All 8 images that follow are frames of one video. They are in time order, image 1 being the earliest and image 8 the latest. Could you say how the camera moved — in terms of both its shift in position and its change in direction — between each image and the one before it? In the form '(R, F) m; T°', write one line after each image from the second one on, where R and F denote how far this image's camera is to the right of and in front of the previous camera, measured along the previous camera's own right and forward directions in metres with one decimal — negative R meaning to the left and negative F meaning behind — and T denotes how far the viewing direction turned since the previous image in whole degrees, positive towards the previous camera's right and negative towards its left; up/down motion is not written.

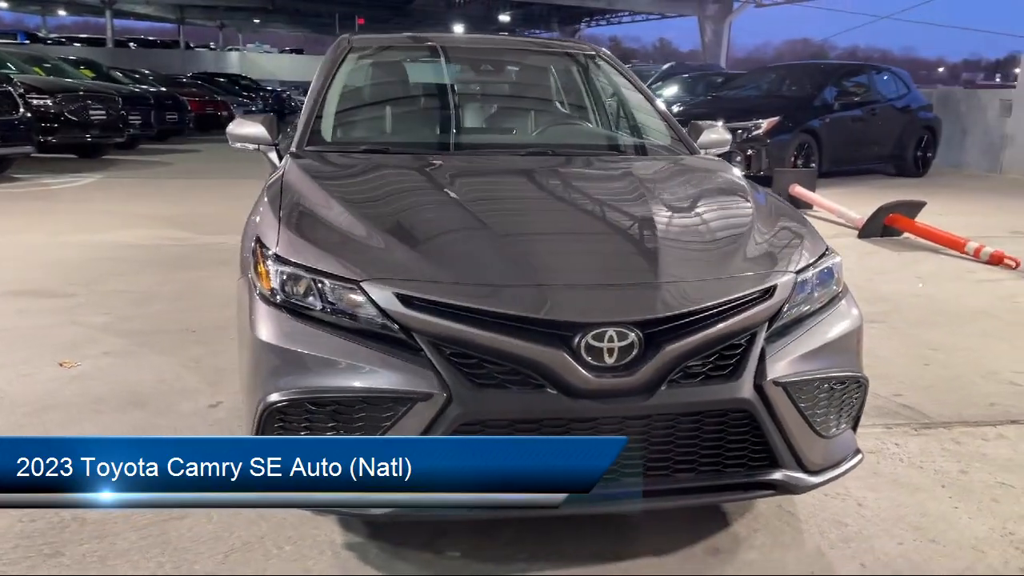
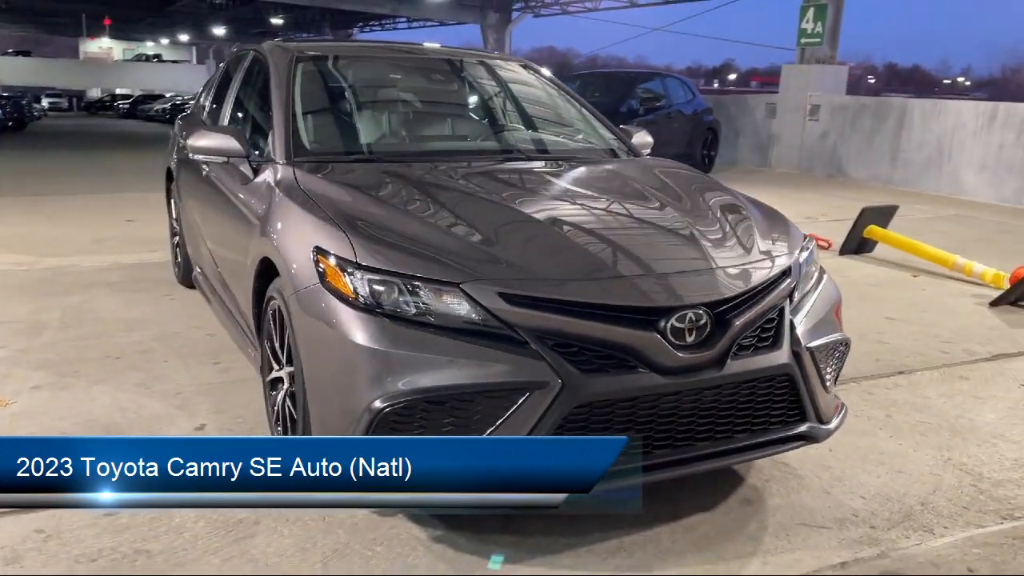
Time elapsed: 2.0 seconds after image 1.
(-0.9, -0.1) m; +15°
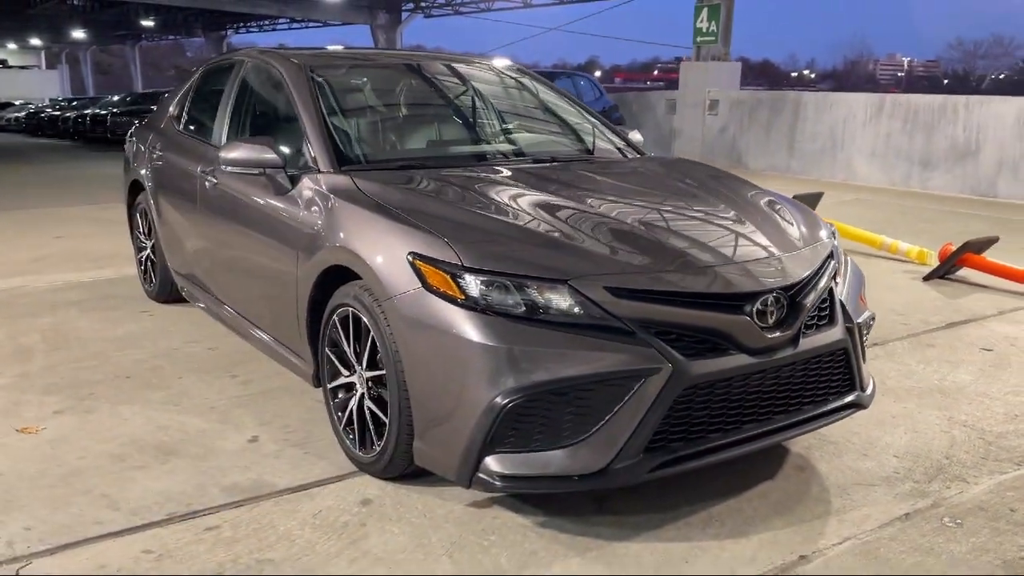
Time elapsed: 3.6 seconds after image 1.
(-0.7, -0.1) m; +8°
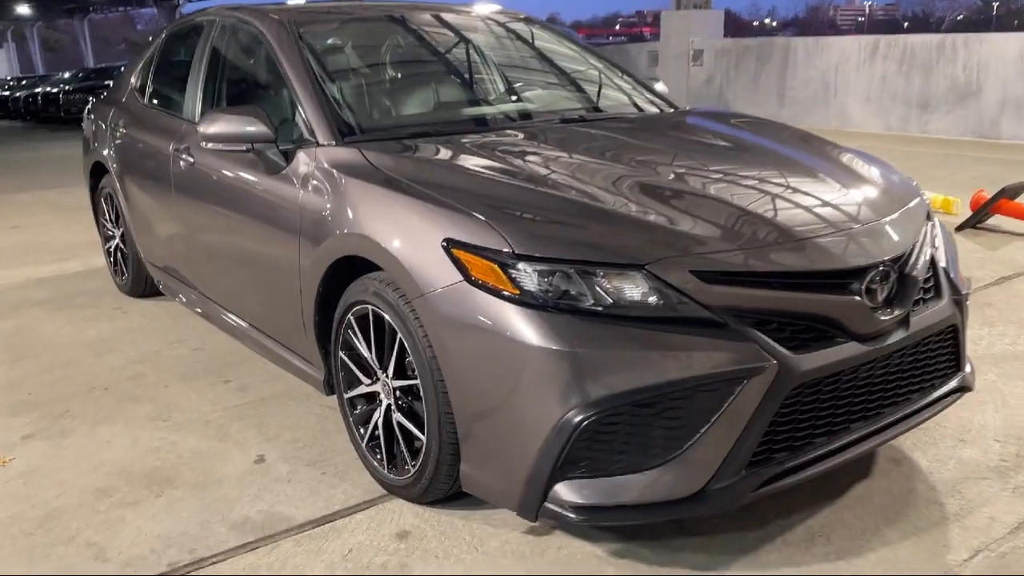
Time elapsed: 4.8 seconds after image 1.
(-0.2, +0.5) m; +2°
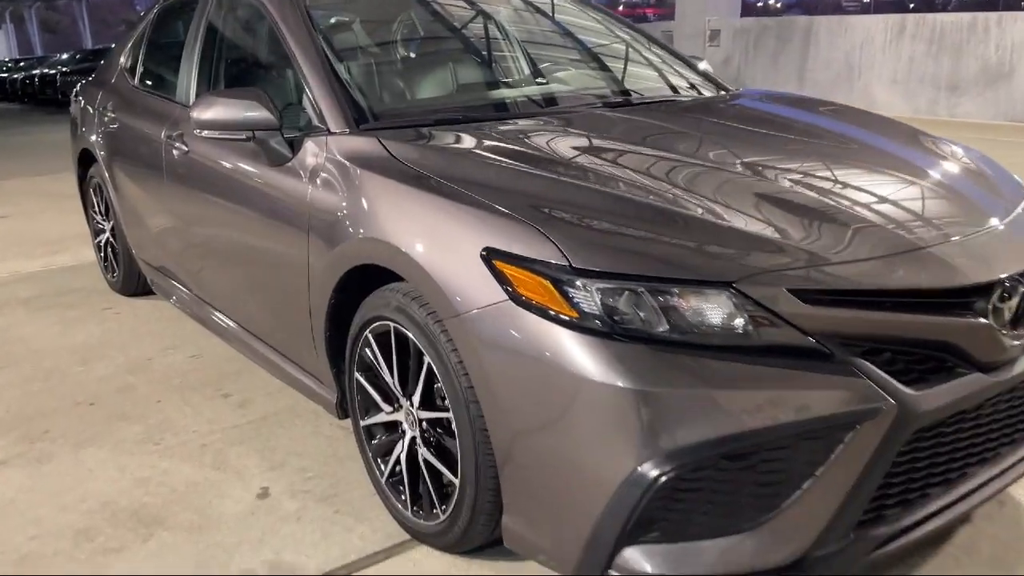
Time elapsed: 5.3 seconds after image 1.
(-0.1, +0.4) m; 0°
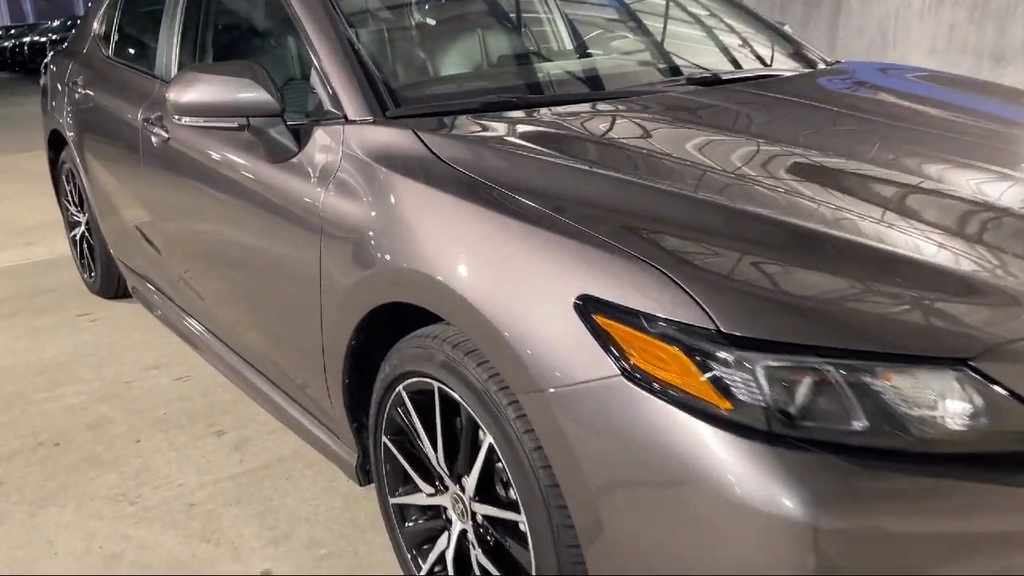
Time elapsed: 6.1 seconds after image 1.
(-0.2, +0.6) m; 0°
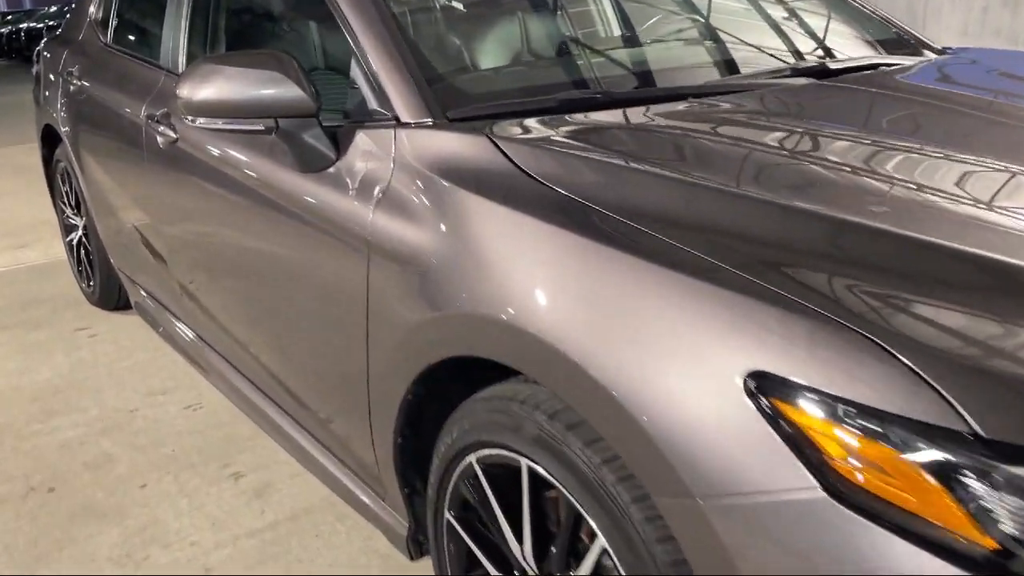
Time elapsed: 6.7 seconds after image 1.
(-0.2, +0.4) m; 0°
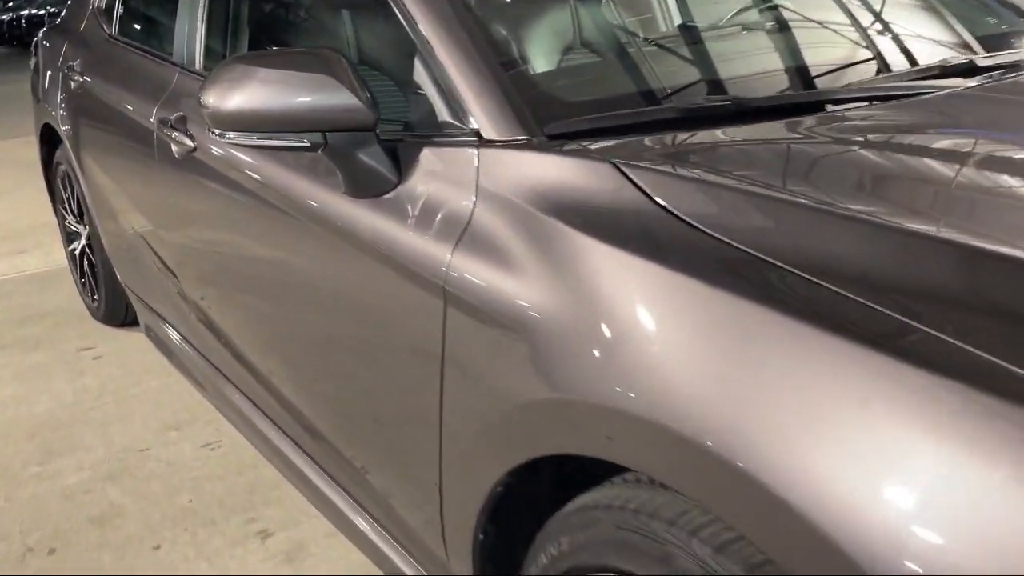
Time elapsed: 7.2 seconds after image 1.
(-0.2, +0.3) m; 0°
